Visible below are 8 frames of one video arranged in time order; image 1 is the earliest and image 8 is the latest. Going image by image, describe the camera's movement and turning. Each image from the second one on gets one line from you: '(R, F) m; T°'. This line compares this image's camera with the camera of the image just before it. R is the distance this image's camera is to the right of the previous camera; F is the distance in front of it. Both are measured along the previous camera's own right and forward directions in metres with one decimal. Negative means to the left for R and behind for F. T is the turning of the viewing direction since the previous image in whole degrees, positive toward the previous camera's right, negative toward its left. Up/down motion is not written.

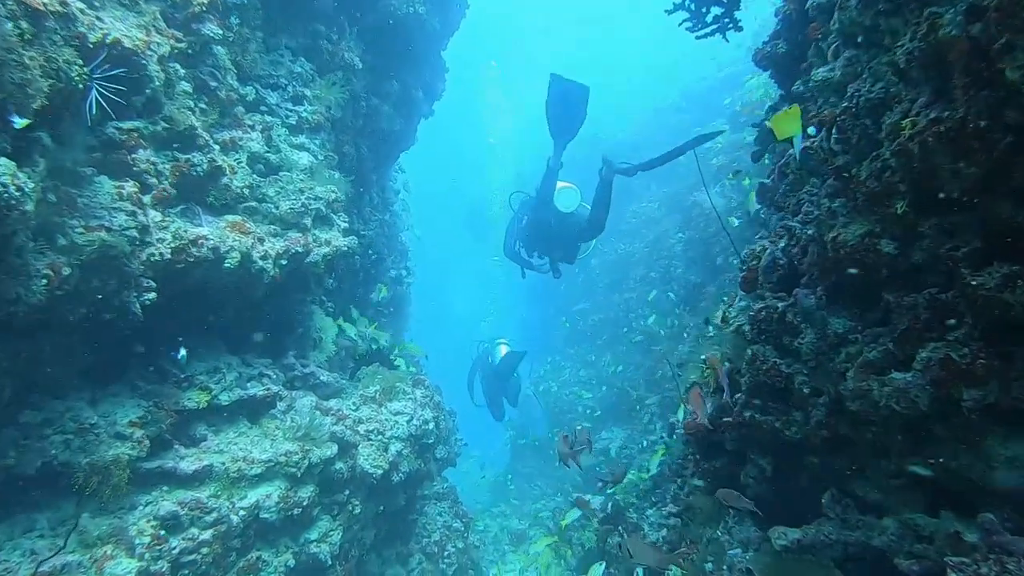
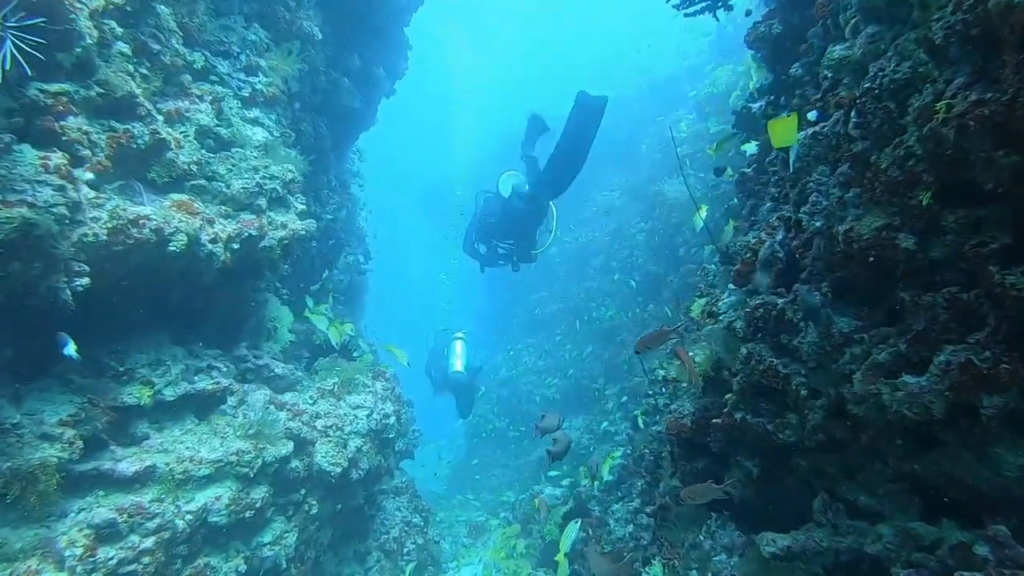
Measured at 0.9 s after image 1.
(-0.1, +0.3) m; +3°
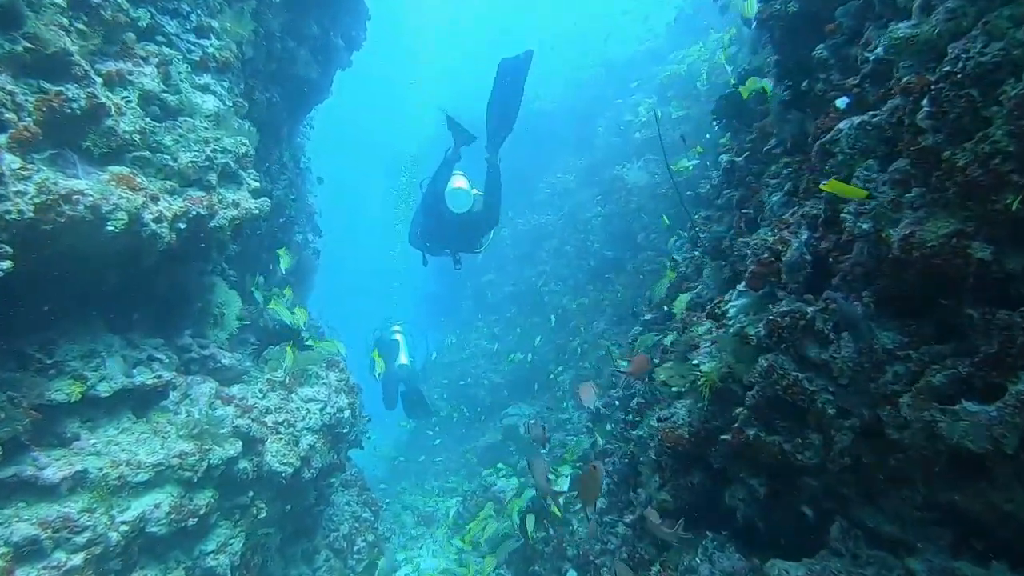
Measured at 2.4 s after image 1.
(-0.2, +0.4) m; +4°
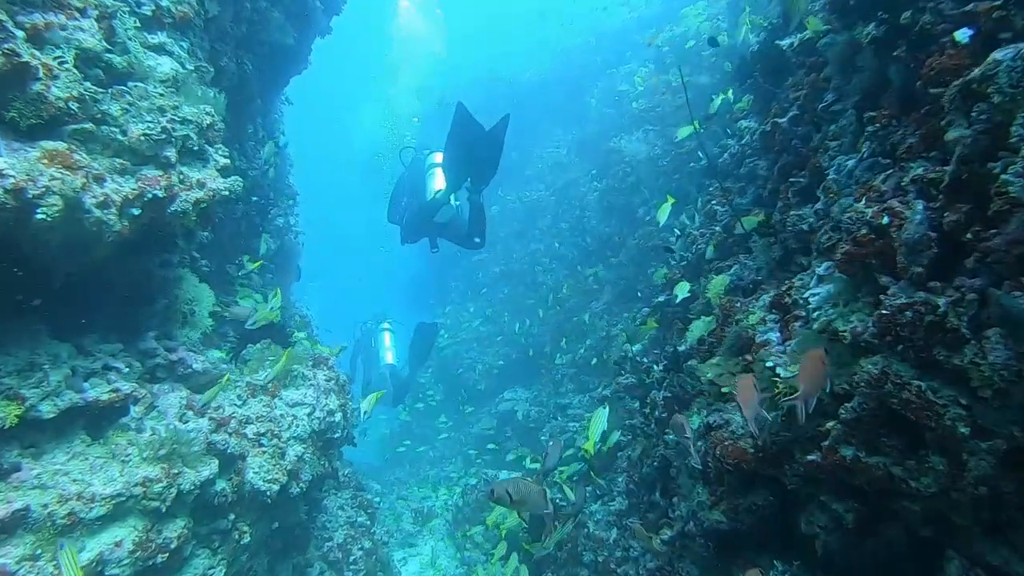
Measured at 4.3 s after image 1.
(-0.2, +0.8) m; +1°
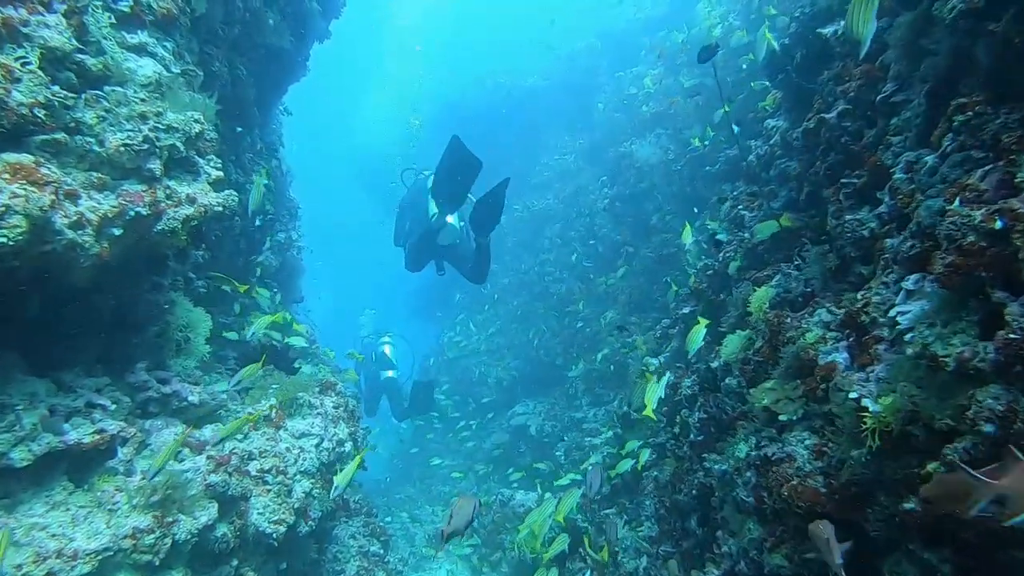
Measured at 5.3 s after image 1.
(-0.1, +0.5) m; 0°
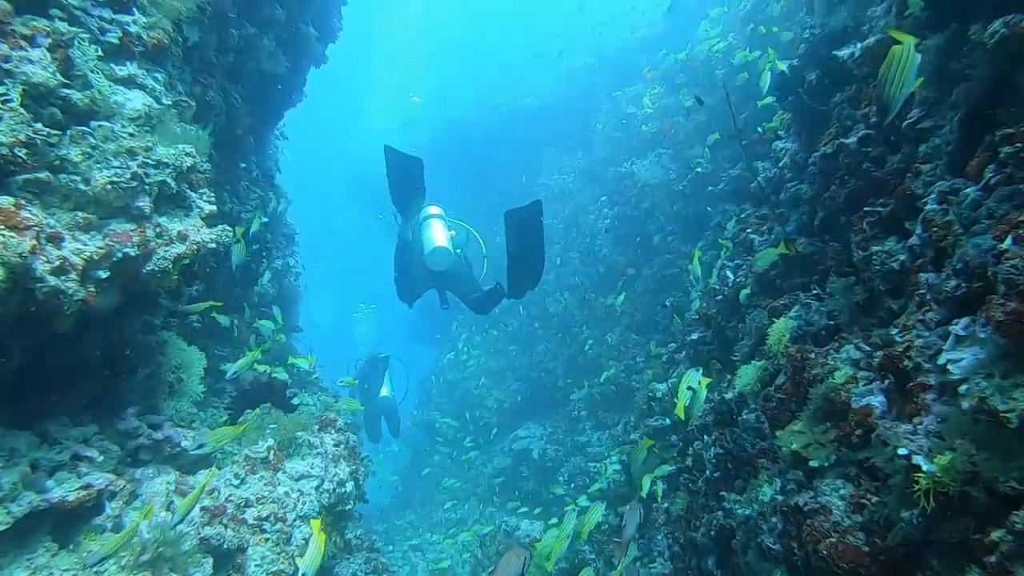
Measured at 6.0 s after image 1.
(-0.1, +0.2) m; 0°
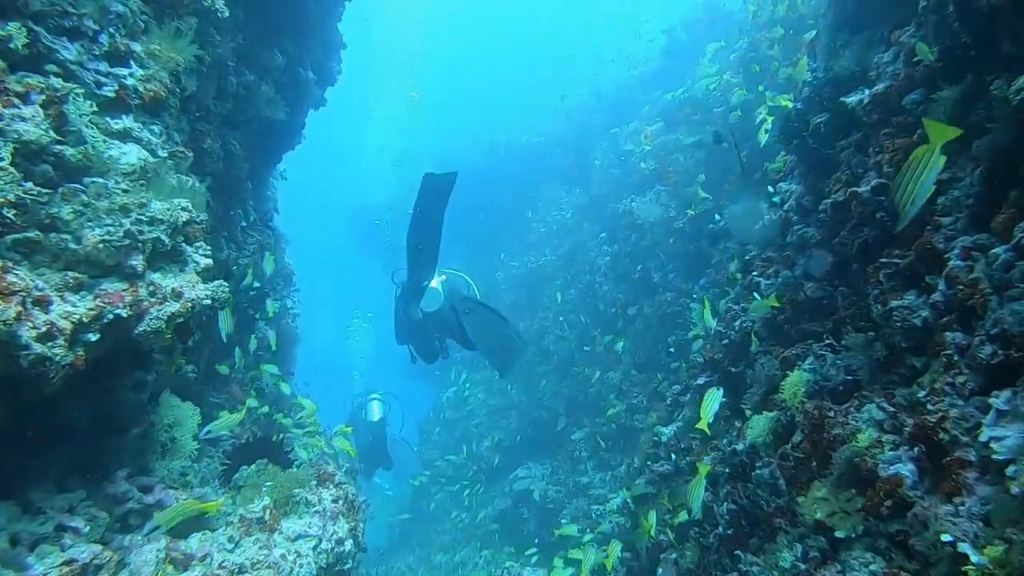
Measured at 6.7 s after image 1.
(0.0, +0.1) m; 0°
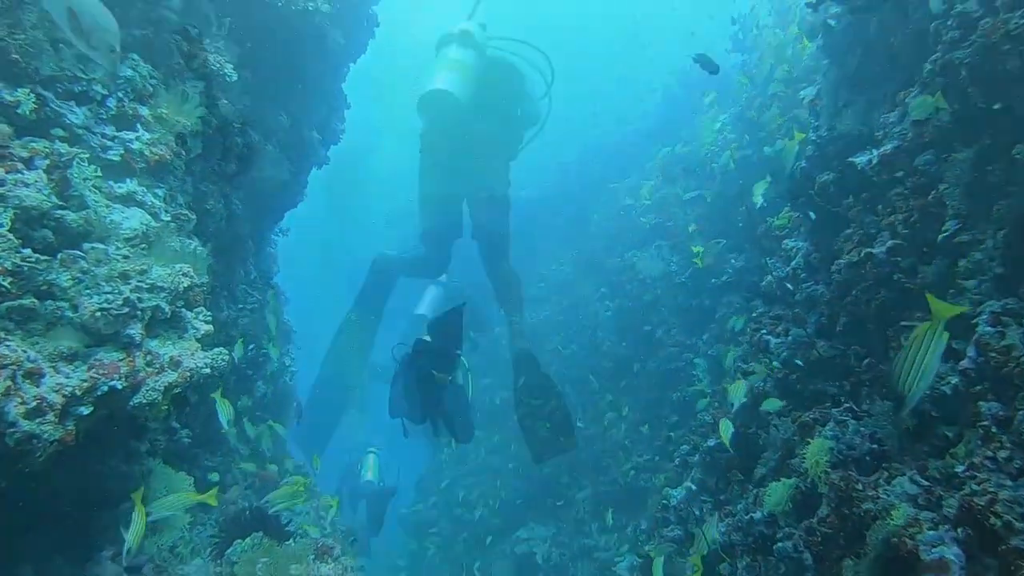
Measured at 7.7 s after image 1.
(-0.1, +0.1) m; 0°
